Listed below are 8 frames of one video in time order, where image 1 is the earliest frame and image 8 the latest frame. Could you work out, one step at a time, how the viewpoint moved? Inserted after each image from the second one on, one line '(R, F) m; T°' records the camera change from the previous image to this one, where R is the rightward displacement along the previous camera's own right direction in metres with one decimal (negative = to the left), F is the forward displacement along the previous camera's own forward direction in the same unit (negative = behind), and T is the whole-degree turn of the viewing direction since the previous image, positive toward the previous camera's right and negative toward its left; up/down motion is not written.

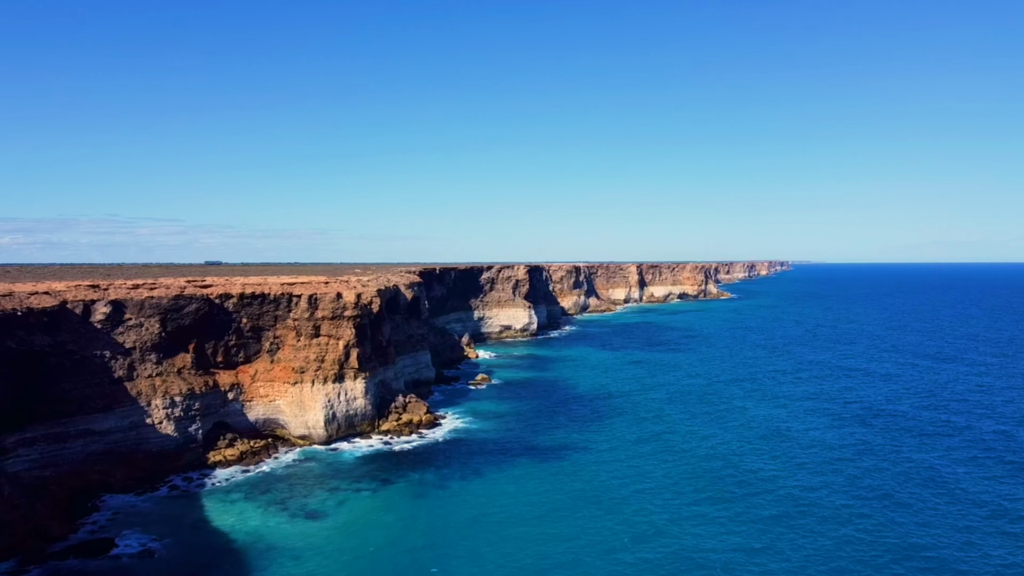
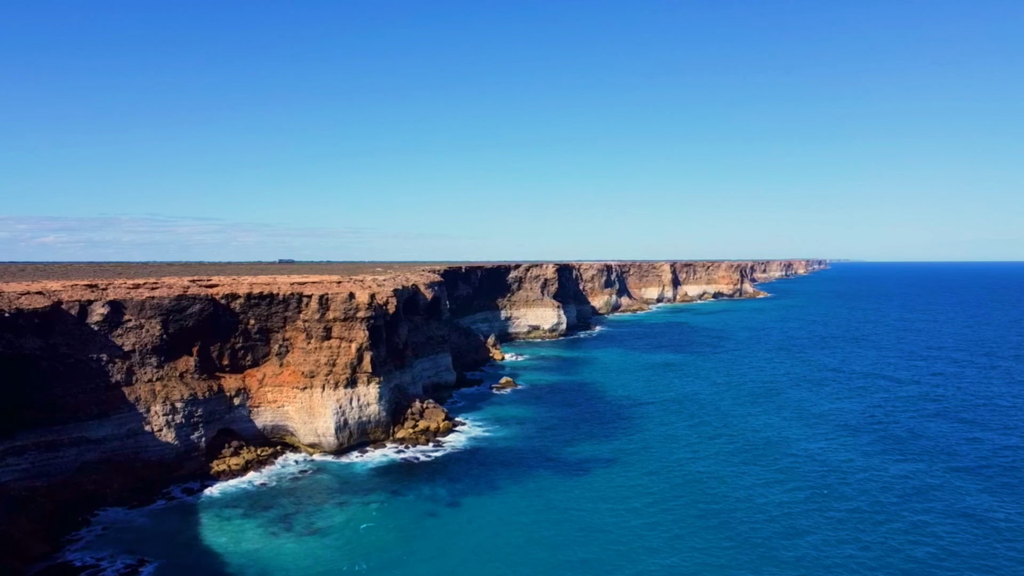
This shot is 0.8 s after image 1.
(+0.5, +2.9) m; -3°
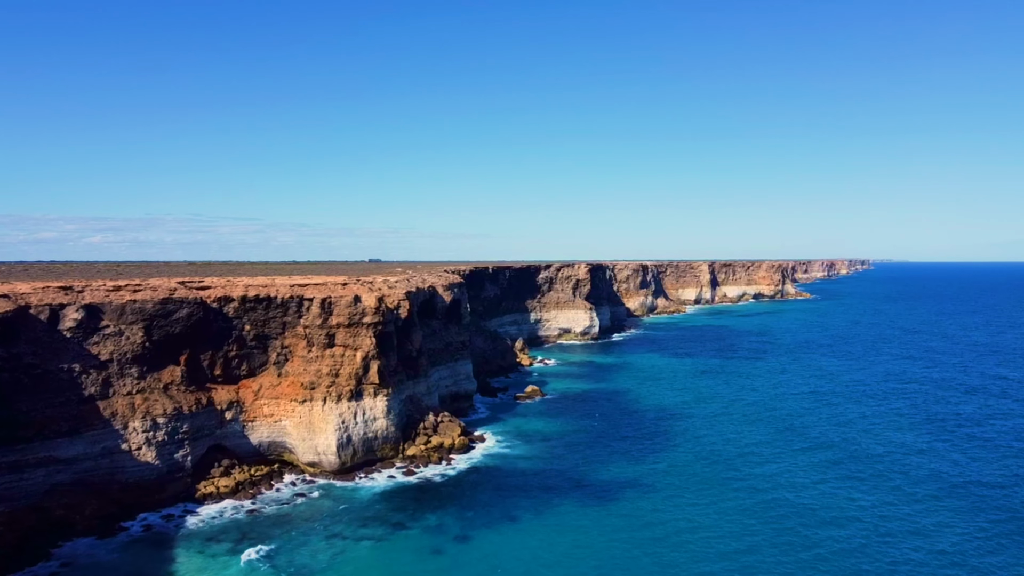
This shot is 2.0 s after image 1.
(+0.6, +4.3) m; -3°
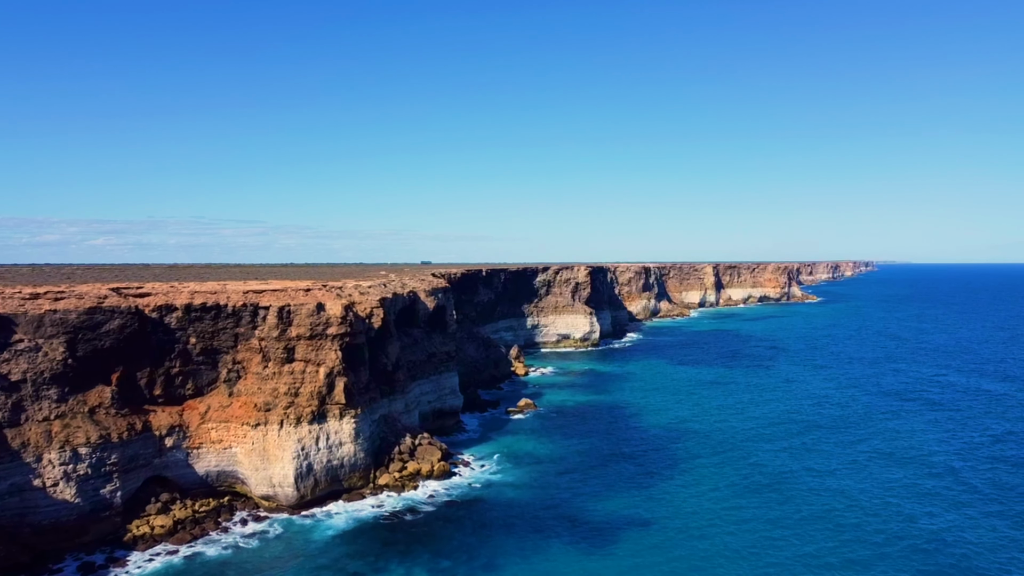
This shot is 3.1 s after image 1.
(+0.9, +4.2) m; 0°
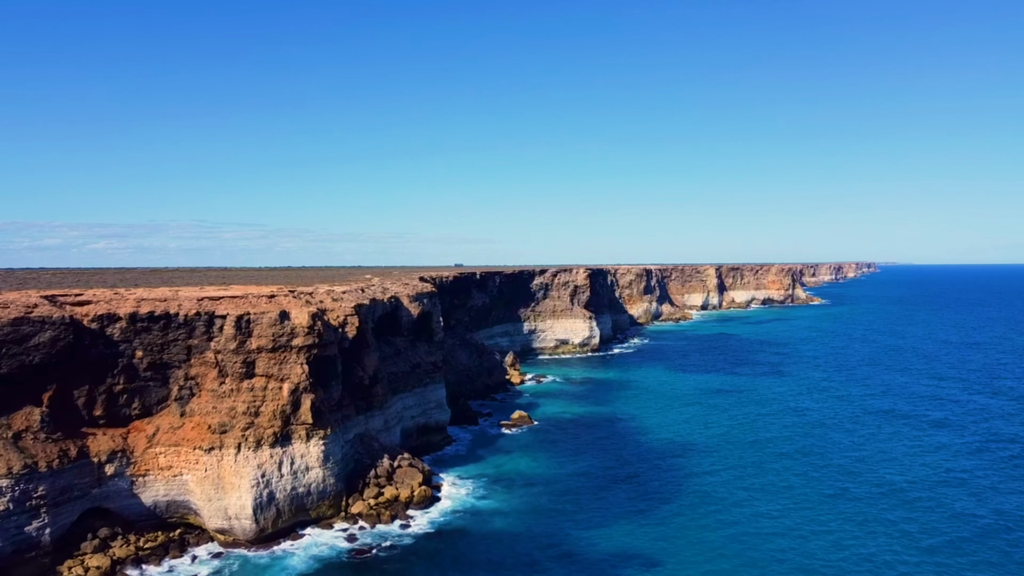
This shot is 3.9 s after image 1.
(+0.7, +3.2) m; 0°
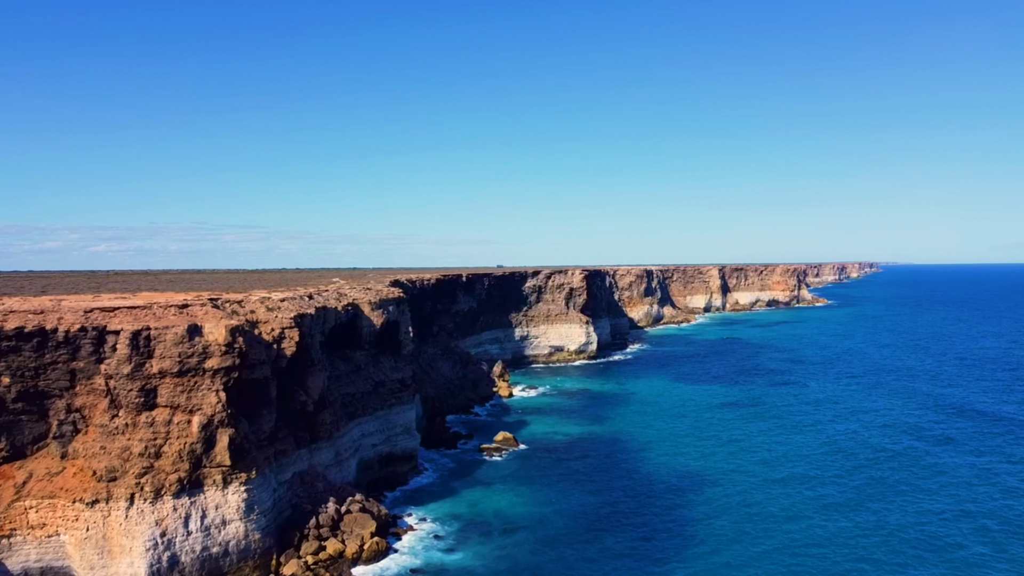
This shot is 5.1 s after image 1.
(+1.2, +5.5) m; 0°
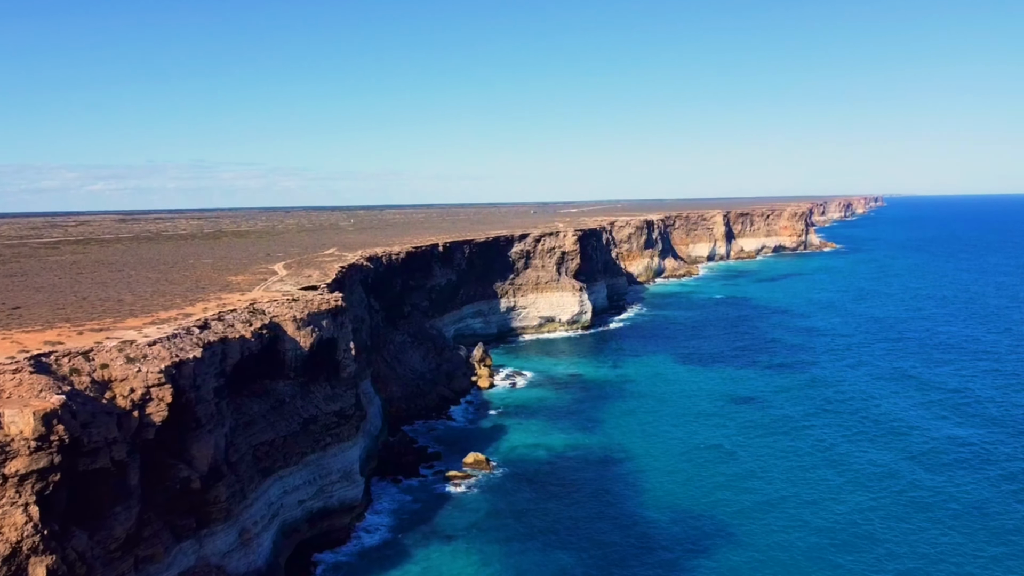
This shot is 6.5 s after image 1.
(+1.8, +7.2) m; 0°
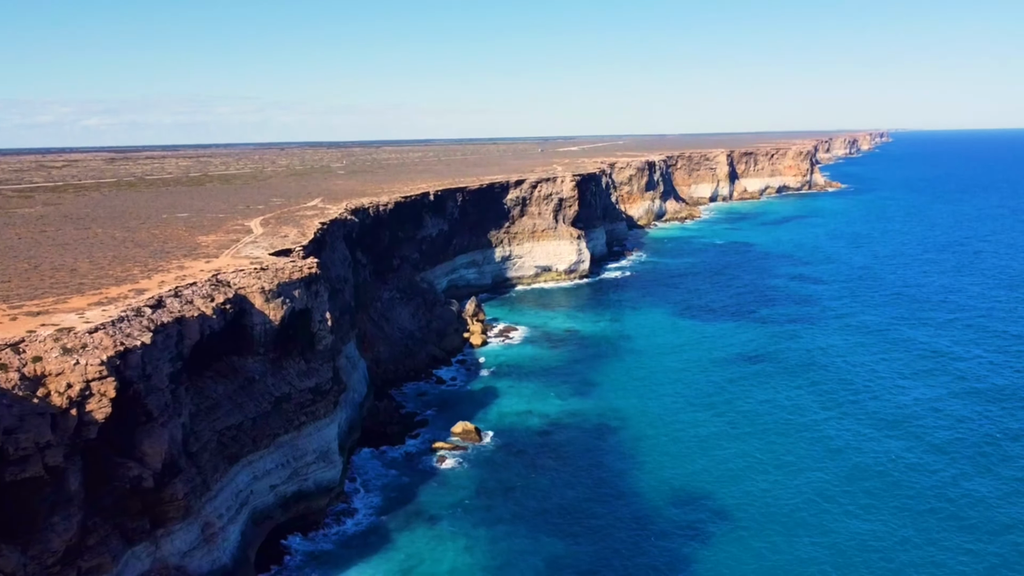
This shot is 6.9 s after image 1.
(+0.4, +2.5) m; 0°
